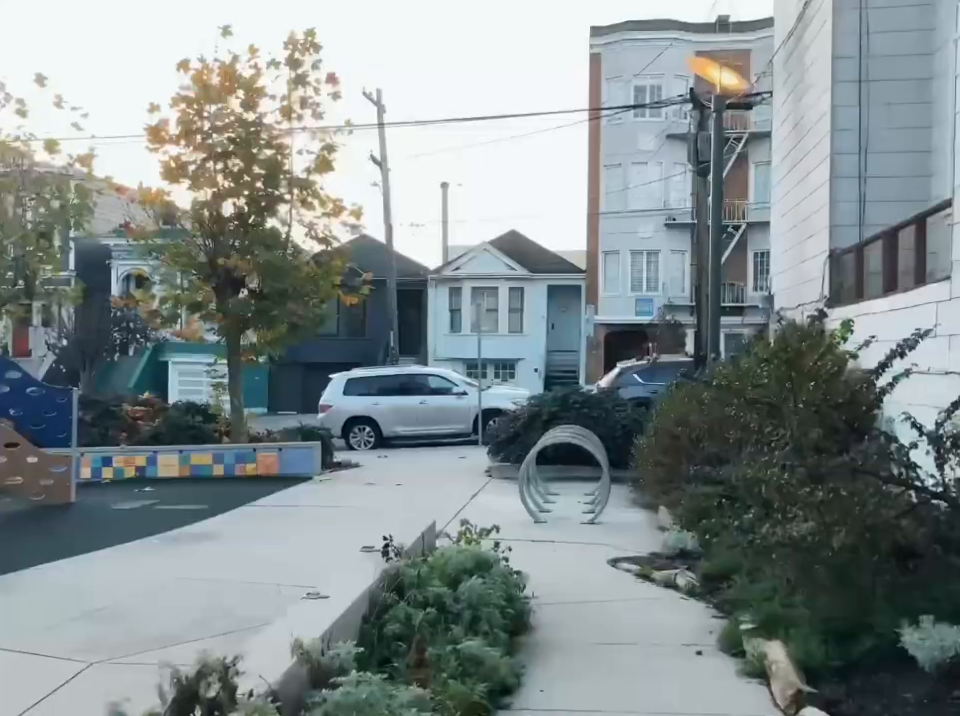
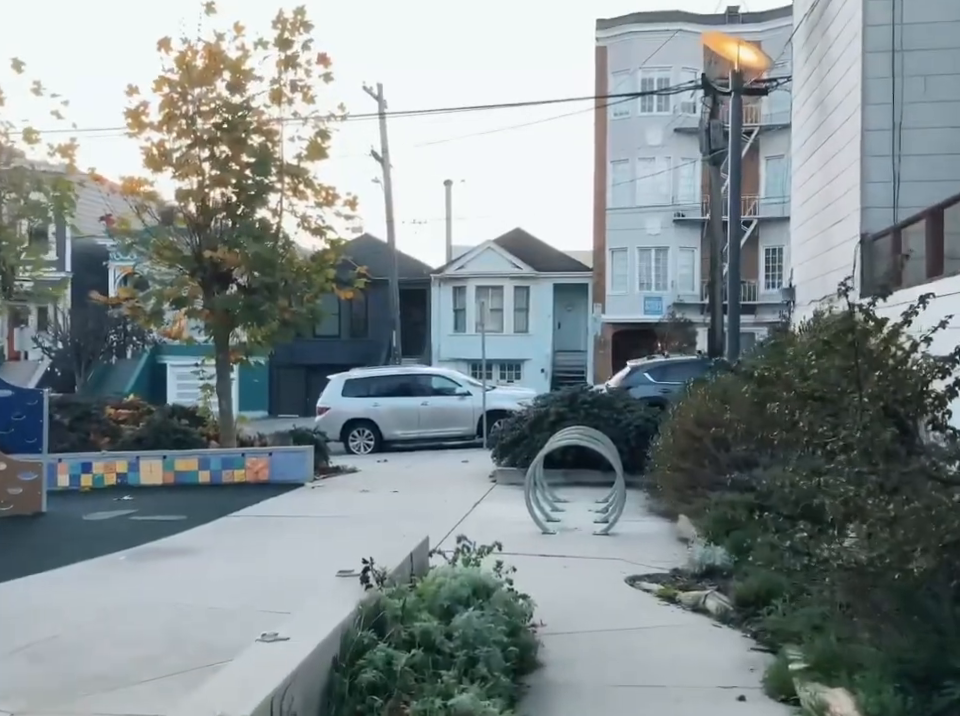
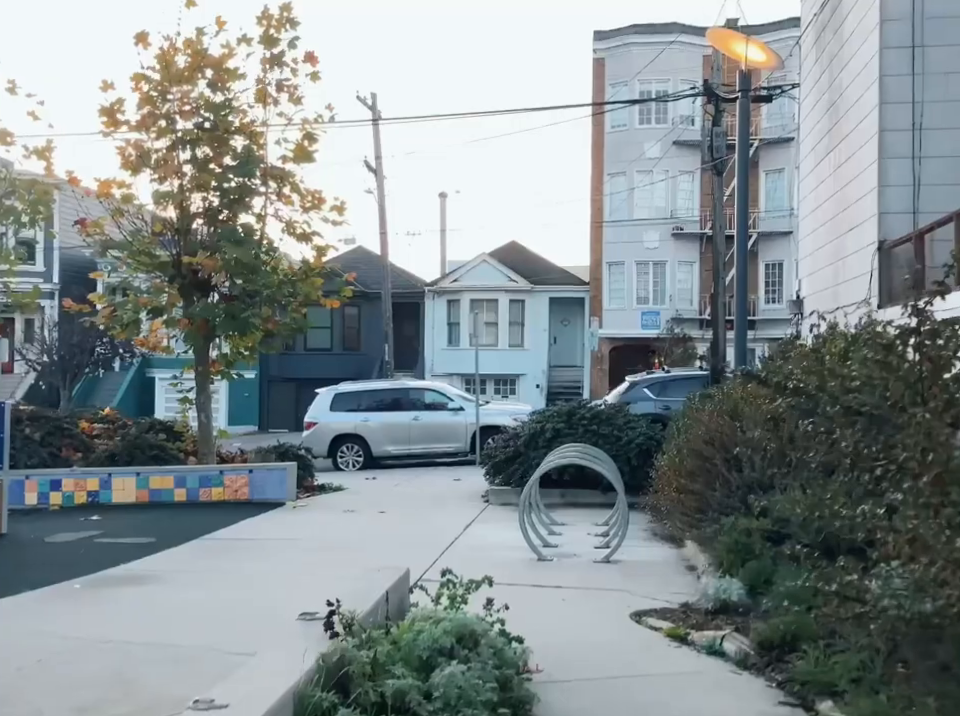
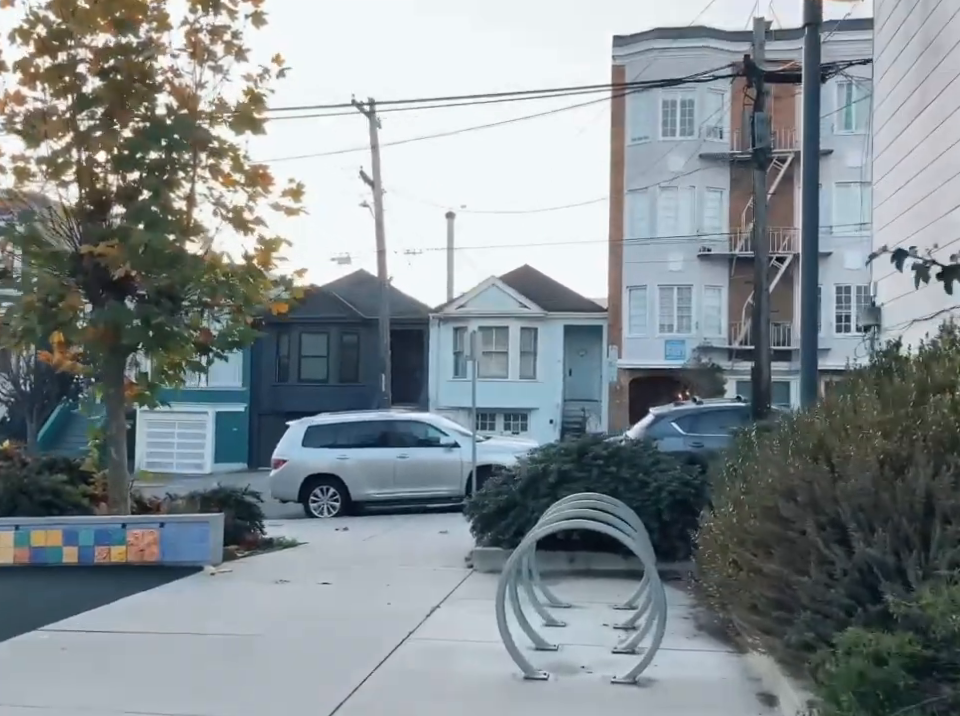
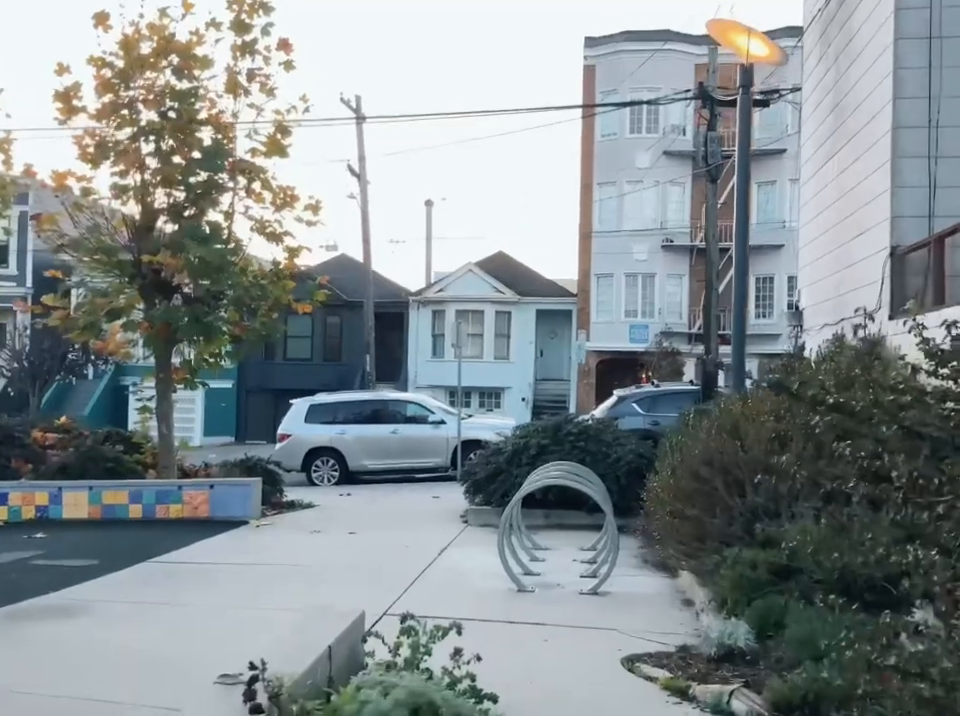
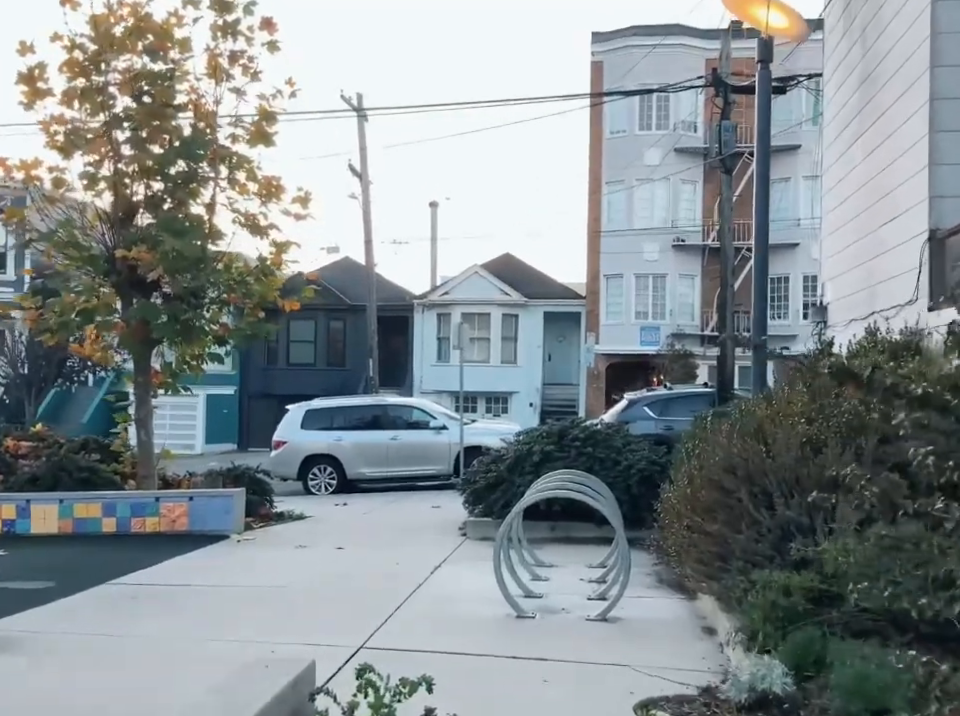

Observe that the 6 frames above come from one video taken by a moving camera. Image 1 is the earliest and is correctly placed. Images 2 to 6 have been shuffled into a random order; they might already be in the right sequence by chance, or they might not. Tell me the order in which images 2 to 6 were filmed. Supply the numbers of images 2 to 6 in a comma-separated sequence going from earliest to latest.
2, 3, 5, 6, 4
